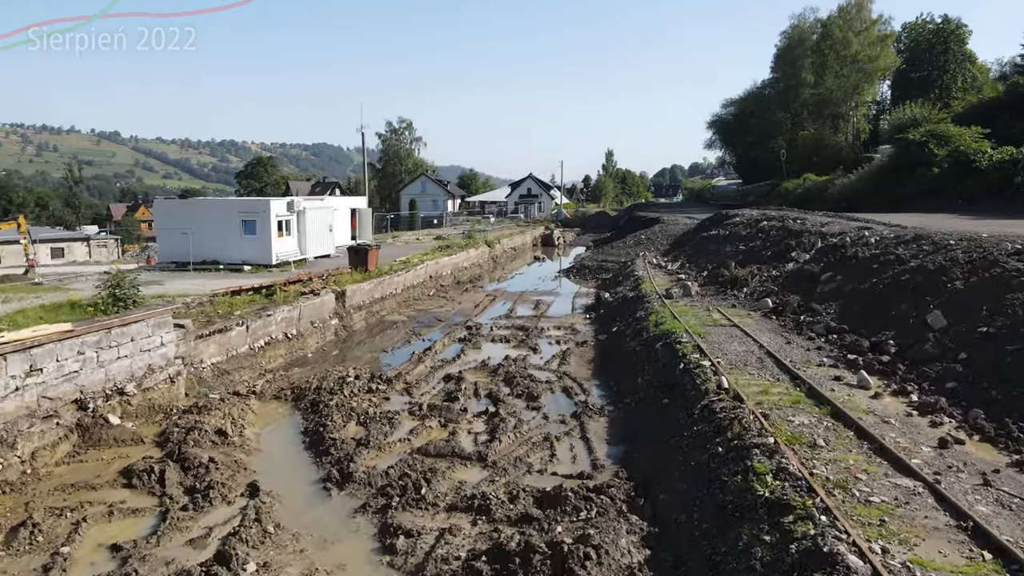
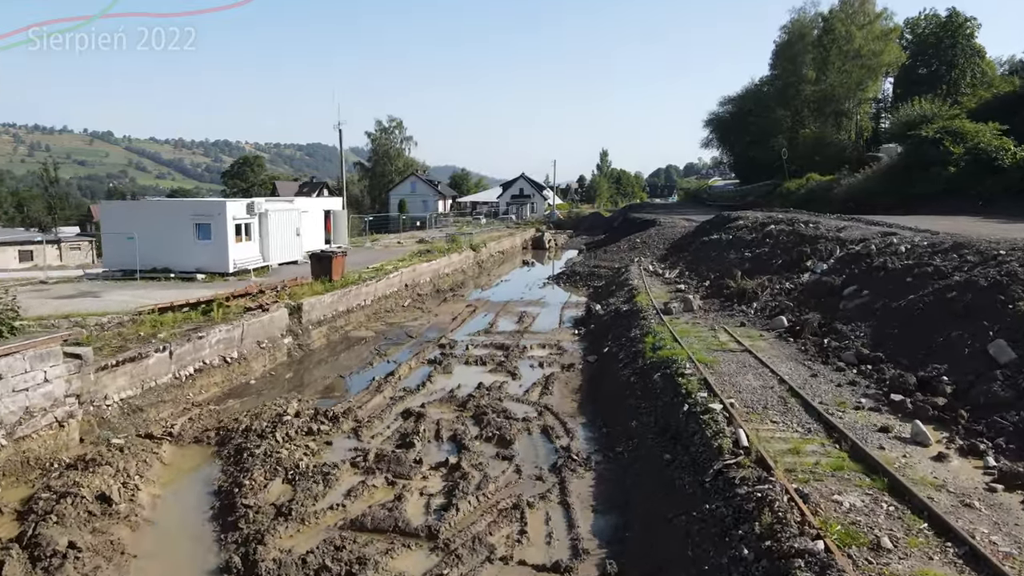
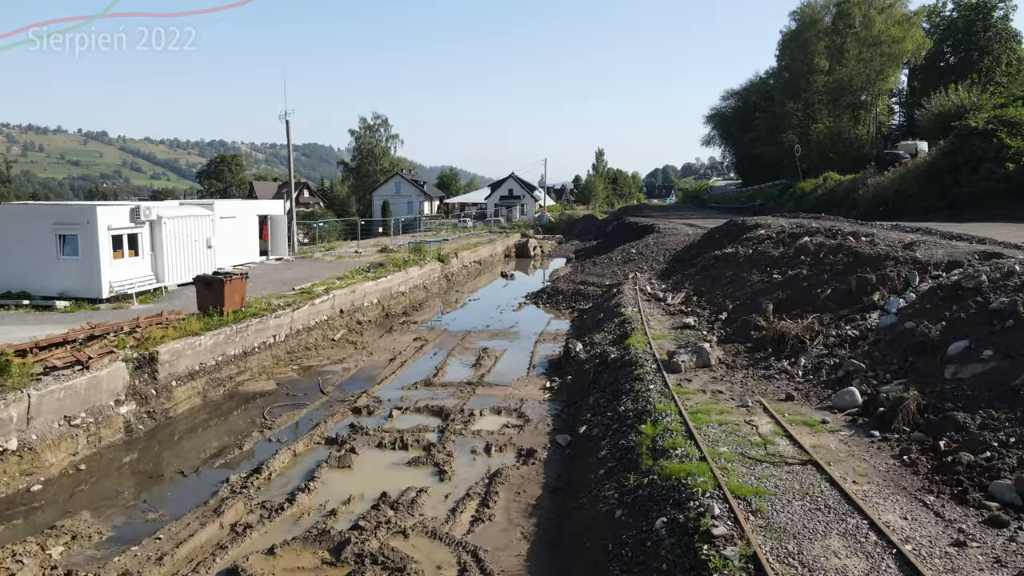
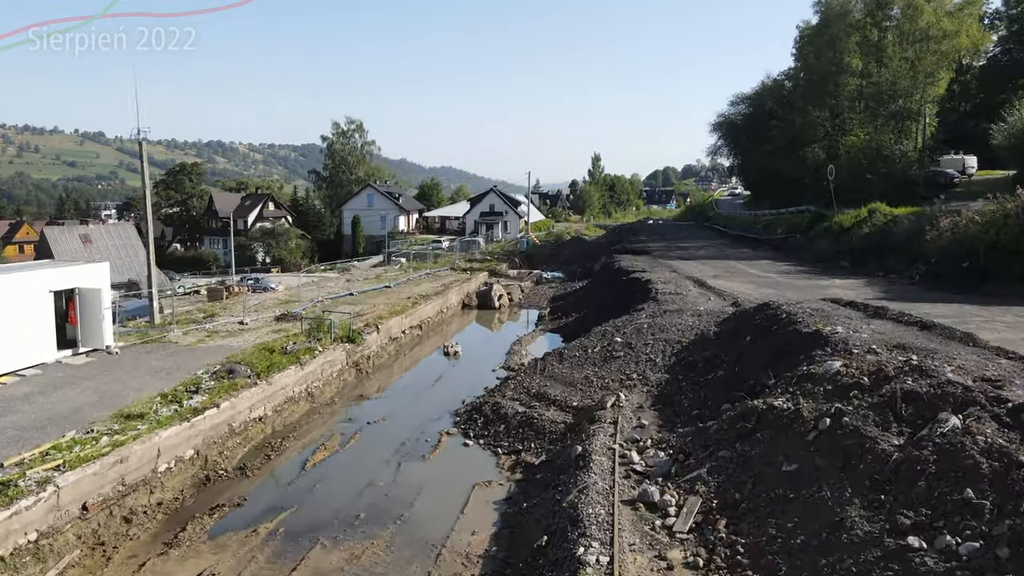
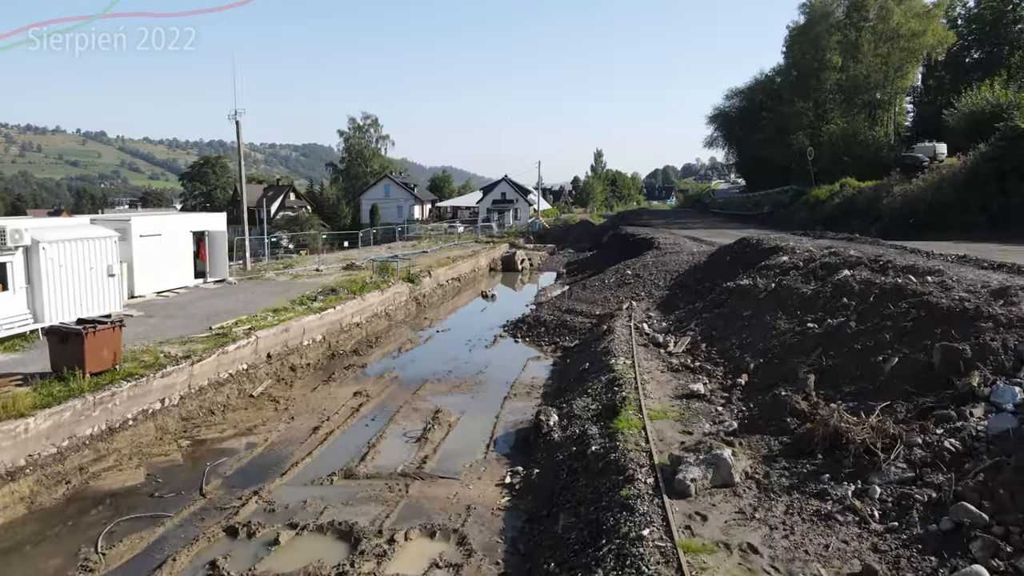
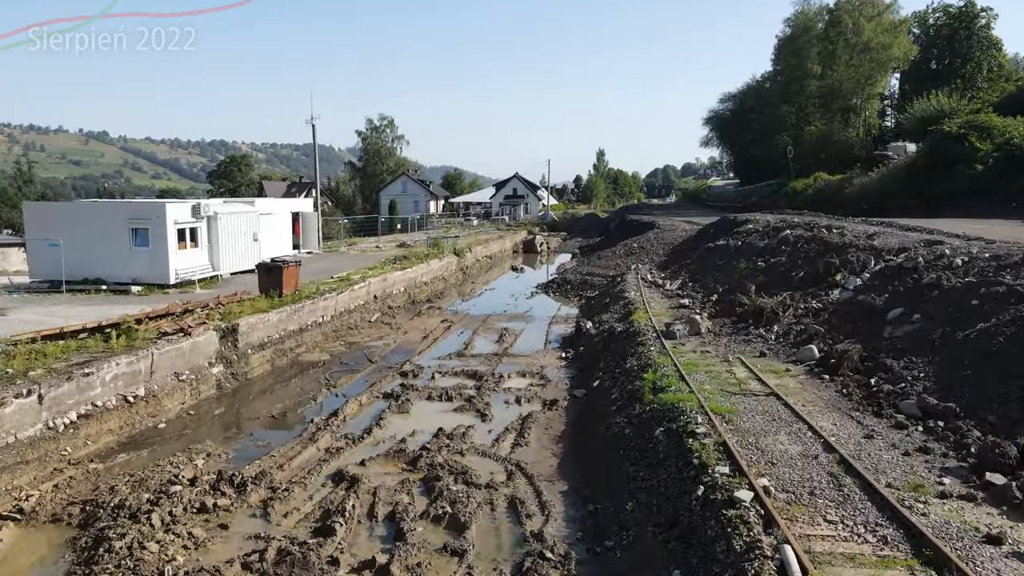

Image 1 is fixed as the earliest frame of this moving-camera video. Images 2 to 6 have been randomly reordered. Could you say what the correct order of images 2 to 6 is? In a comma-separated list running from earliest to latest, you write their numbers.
2, 6, 3, 5, 4
